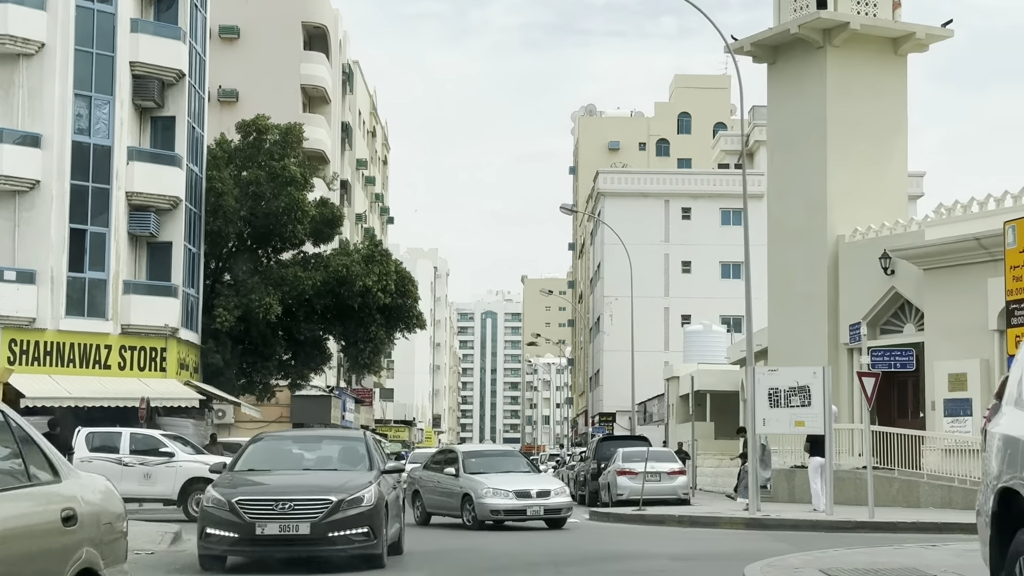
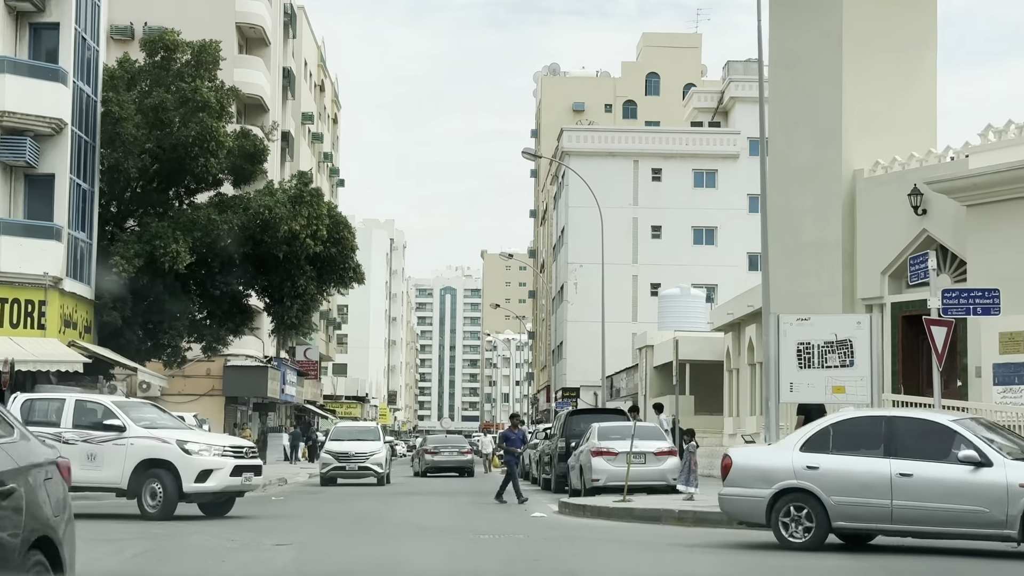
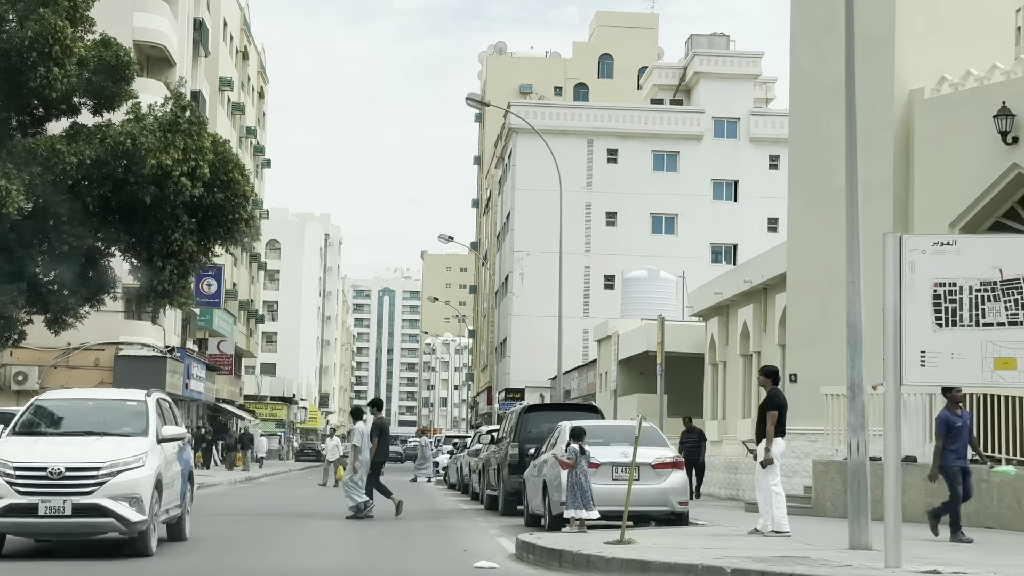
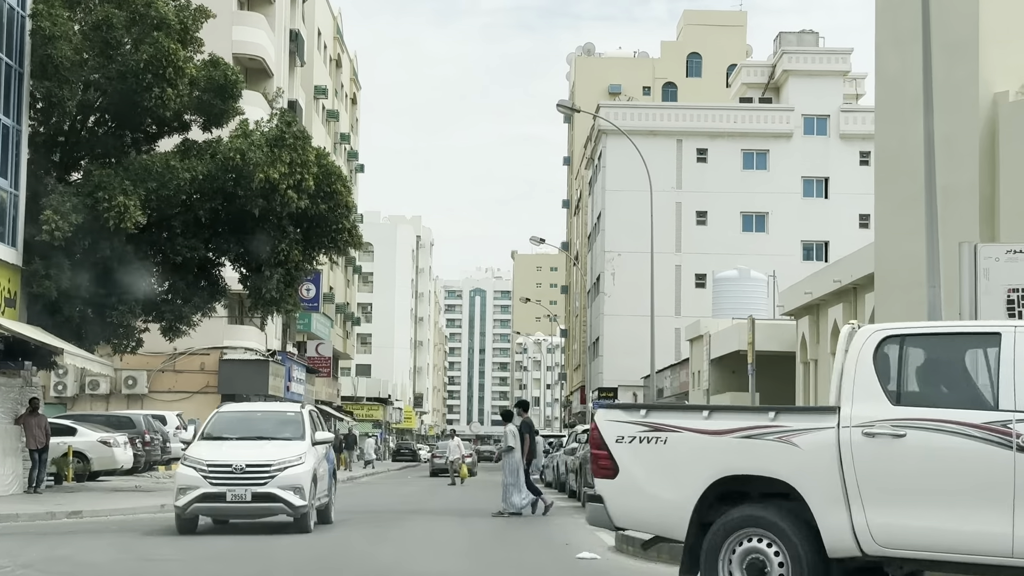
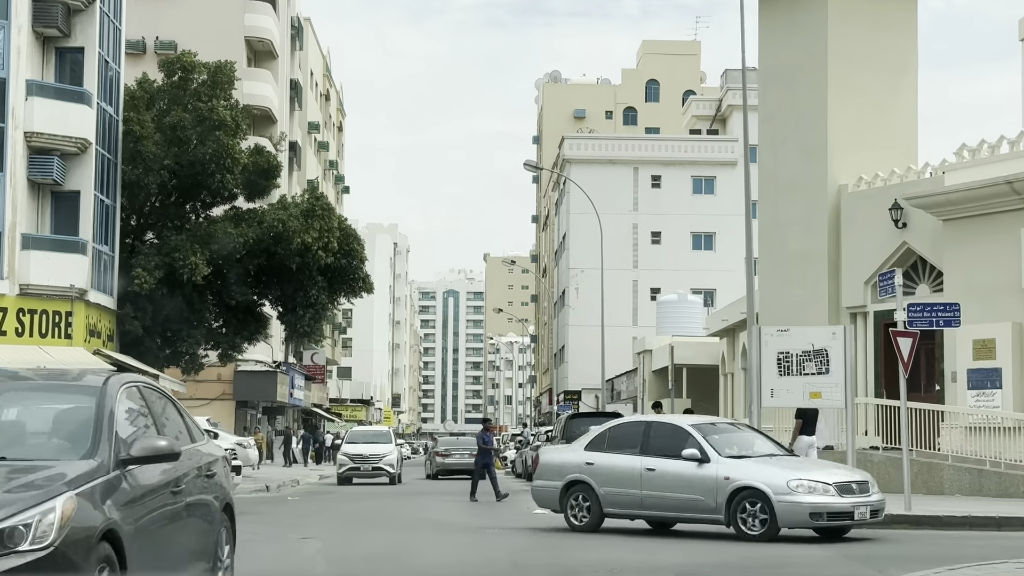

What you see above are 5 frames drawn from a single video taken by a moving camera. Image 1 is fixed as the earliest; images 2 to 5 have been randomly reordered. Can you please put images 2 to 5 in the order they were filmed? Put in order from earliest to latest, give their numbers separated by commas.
5, 2, 4, 3
